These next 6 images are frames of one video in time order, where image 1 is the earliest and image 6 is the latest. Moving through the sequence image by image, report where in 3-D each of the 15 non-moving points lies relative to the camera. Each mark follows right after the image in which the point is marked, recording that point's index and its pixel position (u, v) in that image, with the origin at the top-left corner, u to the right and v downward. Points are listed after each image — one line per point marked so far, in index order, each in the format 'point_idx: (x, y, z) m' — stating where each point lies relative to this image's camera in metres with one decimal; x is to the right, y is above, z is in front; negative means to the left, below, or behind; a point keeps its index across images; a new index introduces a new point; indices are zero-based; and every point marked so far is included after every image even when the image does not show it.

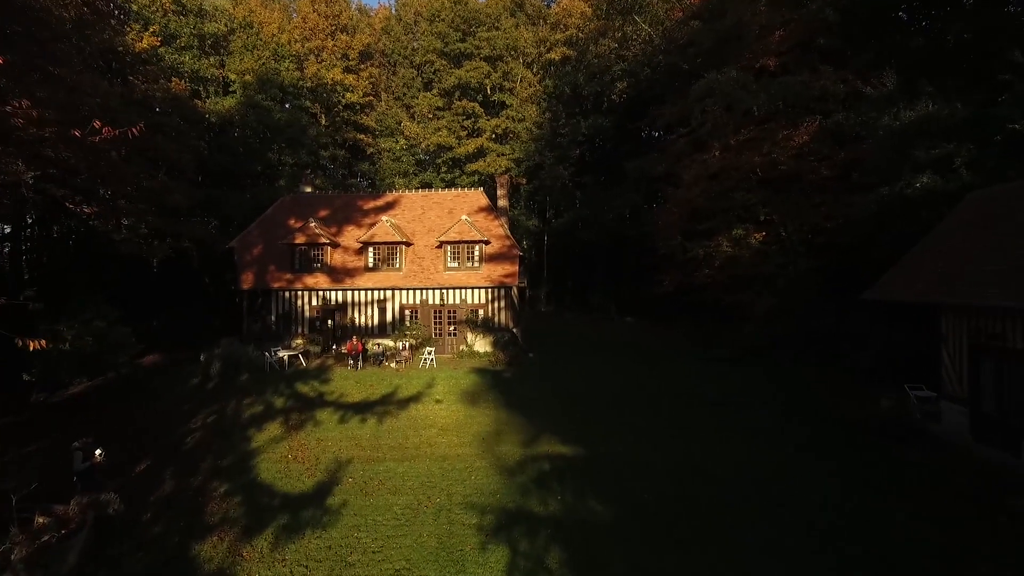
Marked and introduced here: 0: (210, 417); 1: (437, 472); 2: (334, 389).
0: (-8.4, -3.6, +17.1) m
1: (-1.5, -3.7, +12.3) m
2: (-5.5, -3.1, +19.1) m
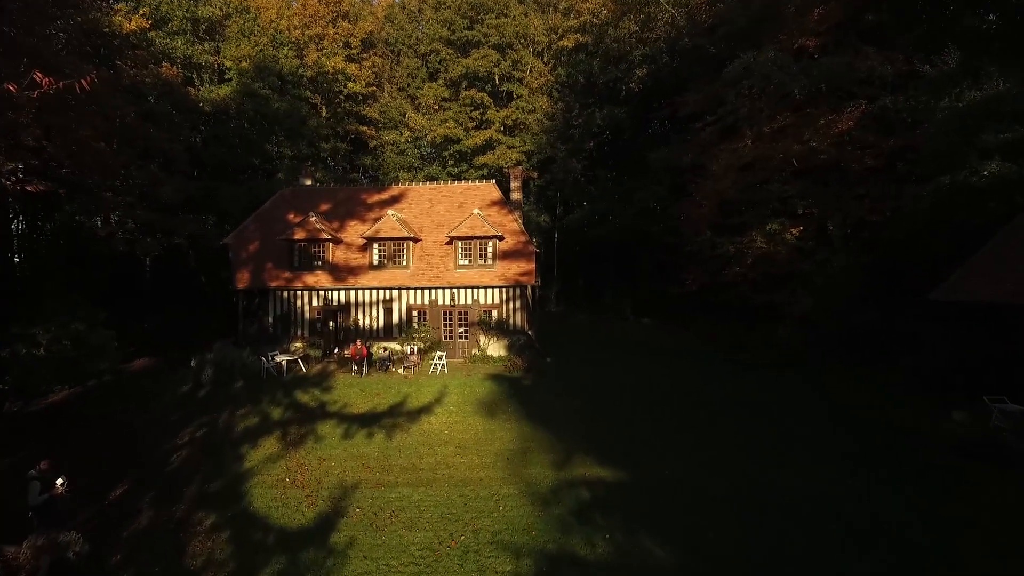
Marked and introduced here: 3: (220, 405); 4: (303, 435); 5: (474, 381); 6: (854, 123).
0: (-7.9, -3.6, +15.4) m
1: (-0.9, -3.7, +10.6) m
2: (-4.9, -3.1, +17.3) m
3: (-8.2, -3.3, +17.3) m
4: (-5.0, -3.5, +14.6) m
5: (-1.2, -2.8, +18.5) m
6: (+10.6, +5.1, +19.1) m
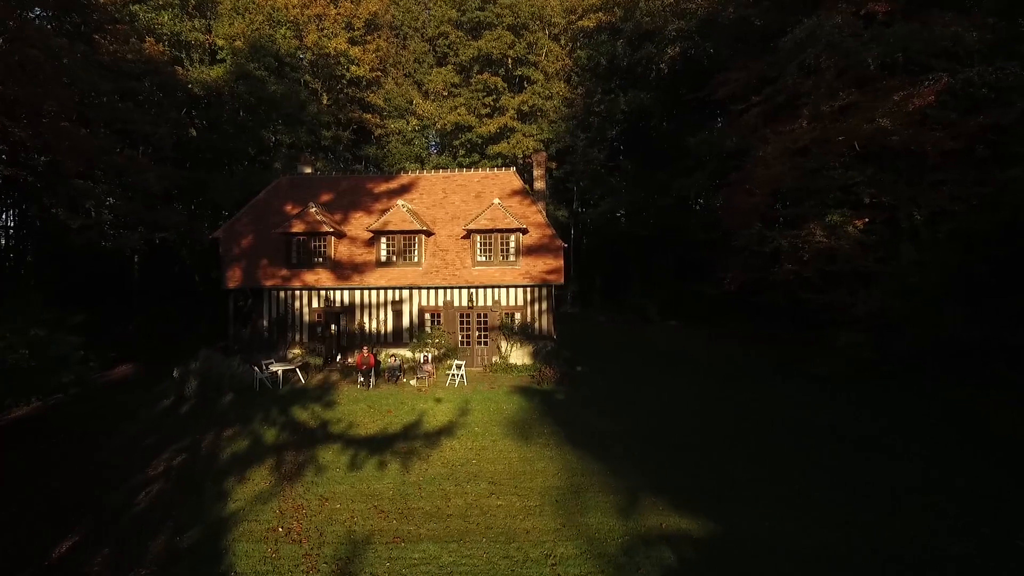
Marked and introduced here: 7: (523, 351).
0: (-7.0, -3.6, +12.9) m
1: (-0.1, -3.7, +8.1) m
2: (-4.1, -3.1, +14.9) m
3: (-7.4, -3.3, +14.8) m
4: (-4.2, -3.5, +12.1) m
5: (-0.4, -2.8, +16.0) m
6: (+11.4, +5.1, +16.6) m
7: (+0.3, -2.0, +19.3) m
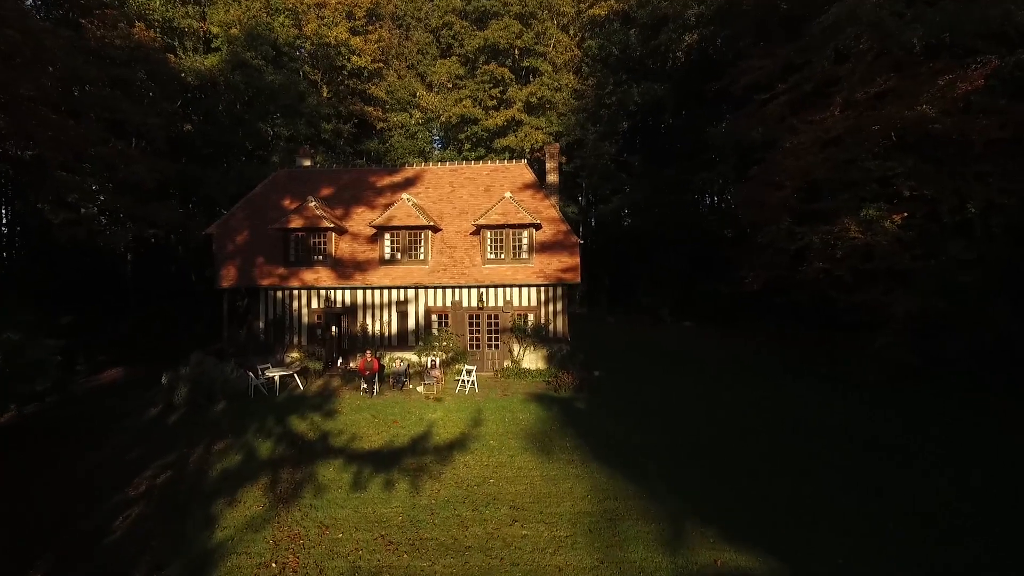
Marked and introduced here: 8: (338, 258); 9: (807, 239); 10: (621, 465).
0: (-6.7, -3.5, +11.7) m
1: (+0.3, -3.6, +6.8) m
2: (-3.7, -3.1, +13.6) m
3: (-7.0, -3.2, +13.6) m
4: (-3.8, -3.5, +10.9) m
5: (0.0, -2.8, +14.8) m
6: (+11.8, +5.2, +15.3) m
7: (+0.7, -2.0, +18.1) m
8: (-5.4, +0.9, +19.1) m
9: (+9.0, +1.5, +18.7) m
10: (+2.0, -3.2, +11.2) m
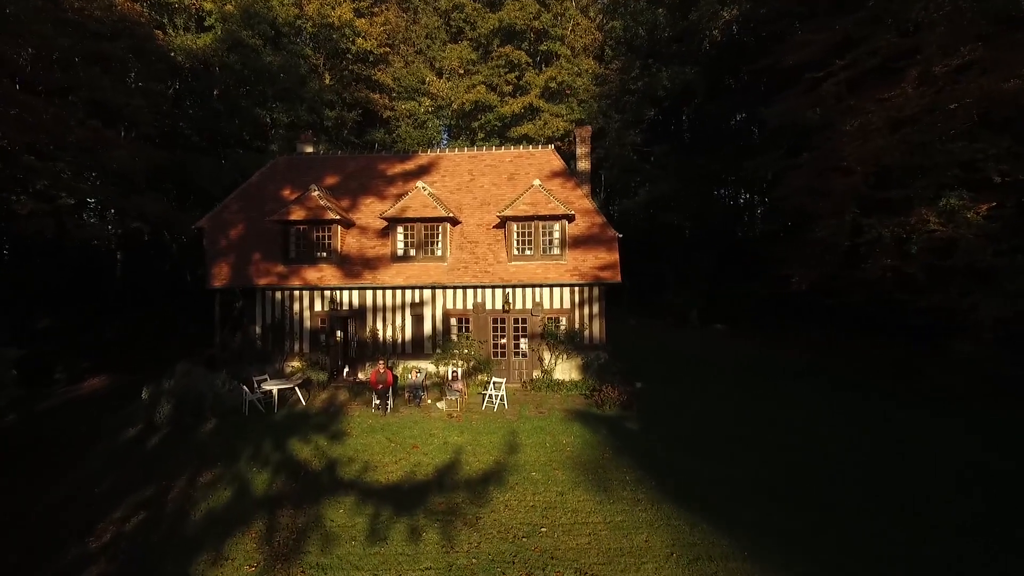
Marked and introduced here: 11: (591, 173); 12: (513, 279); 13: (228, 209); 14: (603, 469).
0: (-5.9, -3.5, +9.5) m
1: (+1.1, -3.6, +4.7) m
2: (-3.0, -3.1, +11.5) m
3: (-6.2, -3.2, +11.4) m
4: (-3.0, -3.5, +8.7) m
5: (+0.8, -2.8, +12.6) m
6: (+12.6, +5.2, +13.2) m
7: (+1.5, -2.0, +15.9) m
8: (-4.6, +0.9, +17.0) m
9: (+9.8, +1.5, +16.6) m
10: (+2.8, -3.2, +9.0) m
11: (+2.3, +3.5, +18.5) m
12: (0.0, +0.2, +16.0) m
13: (-8.5, +2.3, +18.5) m
14: (+1.6, -3.1, +10.6) m
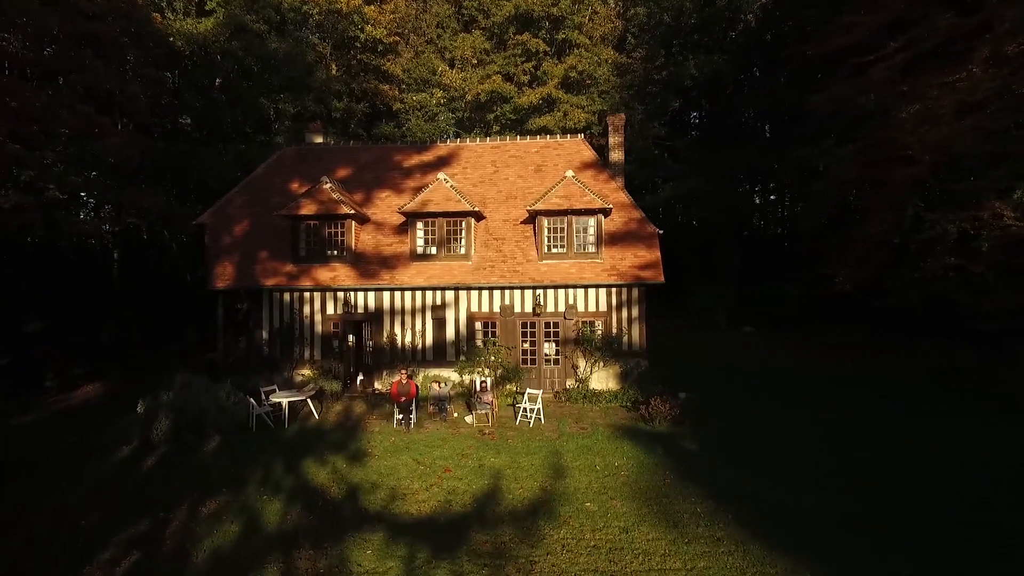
0: (-5.1, -3.6, +8.1) m
1: (+1.8, -3.7, +3.3) m
2: (-2.2, -3.1, +10.1) m
3: (-5.4, -3.3, +10.0) m
4: (-2.3, -3.5, +7.3) m
5: (+1.6, -2.8, +11.2) m
6: (+13.3, +5.1, +11.8) m
7: (+2.3, -2.0, +14.5) m
8: (-3.9, +0.9, +15.6) m
9: (+10.5, +1.5, +15.2) m
10: (+3.5, -3.3, +7.6) m
11: (+3.1, +3.4, +17.1) m
12: (+0.8, +0.2, +14.6) m
13: (-7.8, +2.3, +17.1) m
14: (+2.3, -3.1, +9.2) m
